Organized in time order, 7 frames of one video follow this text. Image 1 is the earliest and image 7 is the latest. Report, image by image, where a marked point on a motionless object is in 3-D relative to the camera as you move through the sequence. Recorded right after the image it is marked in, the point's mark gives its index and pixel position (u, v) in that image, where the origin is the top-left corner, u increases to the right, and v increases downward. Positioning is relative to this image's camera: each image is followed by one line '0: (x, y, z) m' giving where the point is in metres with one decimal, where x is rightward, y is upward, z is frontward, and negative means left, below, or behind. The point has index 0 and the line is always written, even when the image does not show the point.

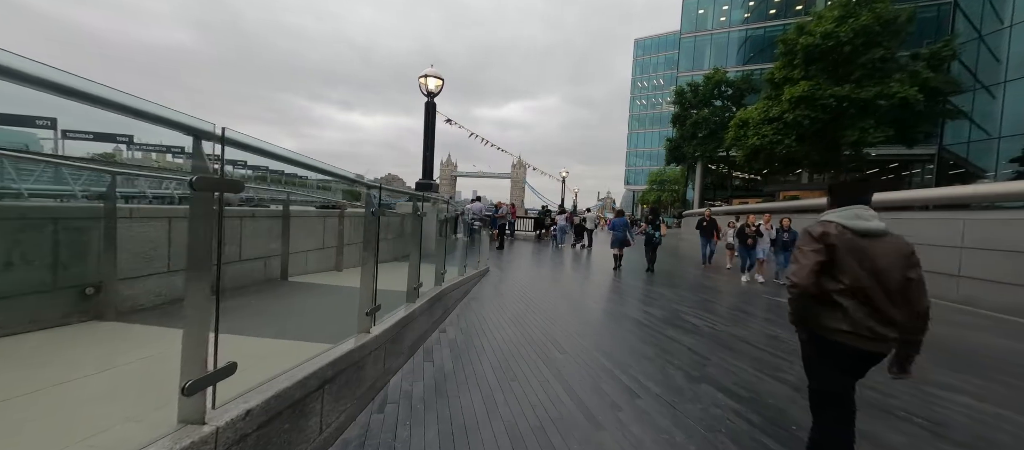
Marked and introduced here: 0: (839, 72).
0: (+13.8, +6.5, +14.4) m
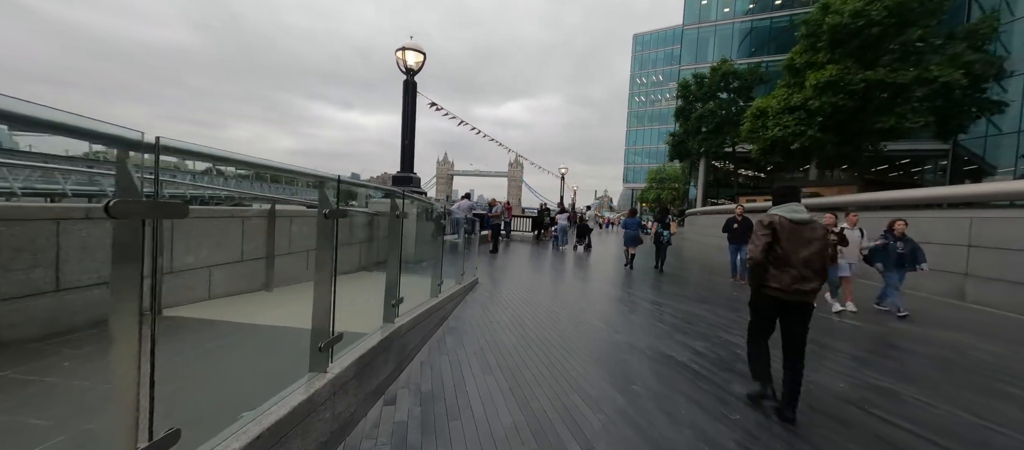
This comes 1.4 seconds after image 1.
0: (+13.6, +6.5, +13.0) m
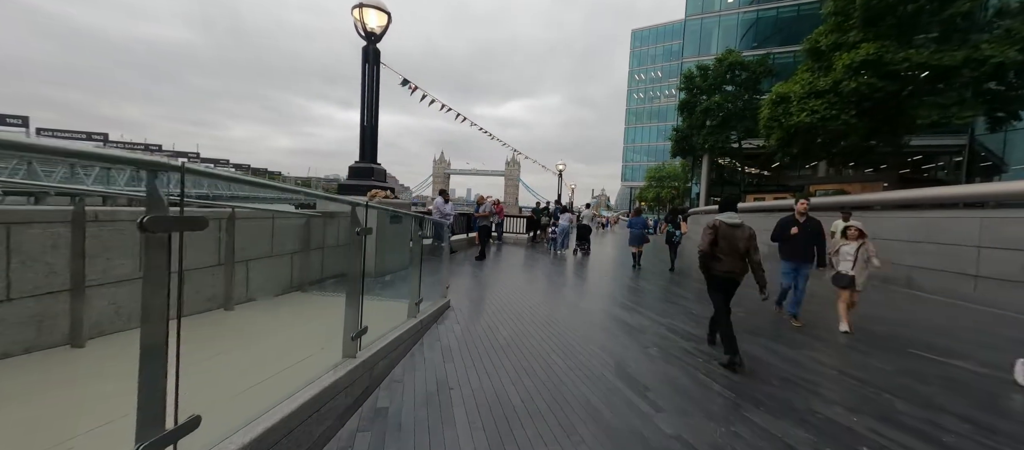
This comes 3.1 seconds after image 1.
0: (+13.3, +6.5, +11.4) m
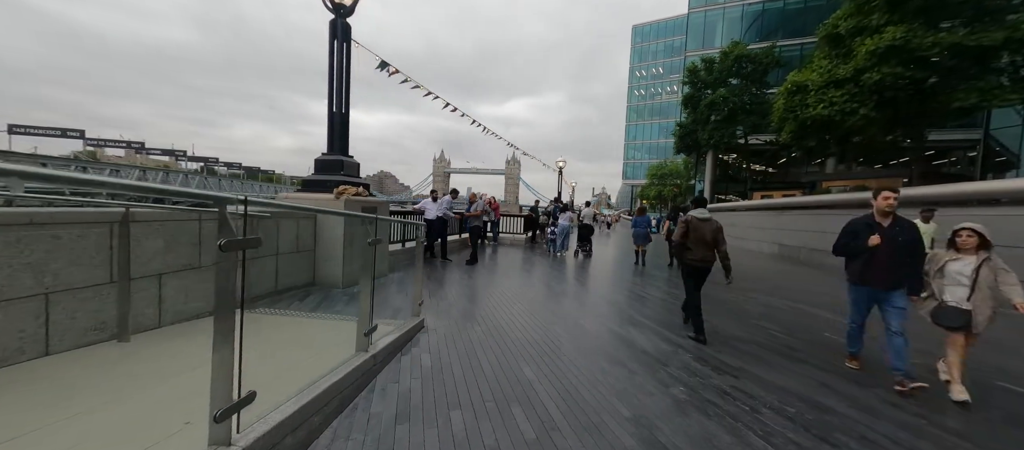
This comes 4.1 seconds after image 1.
0: (+13.2, +6.5, +10.5) m
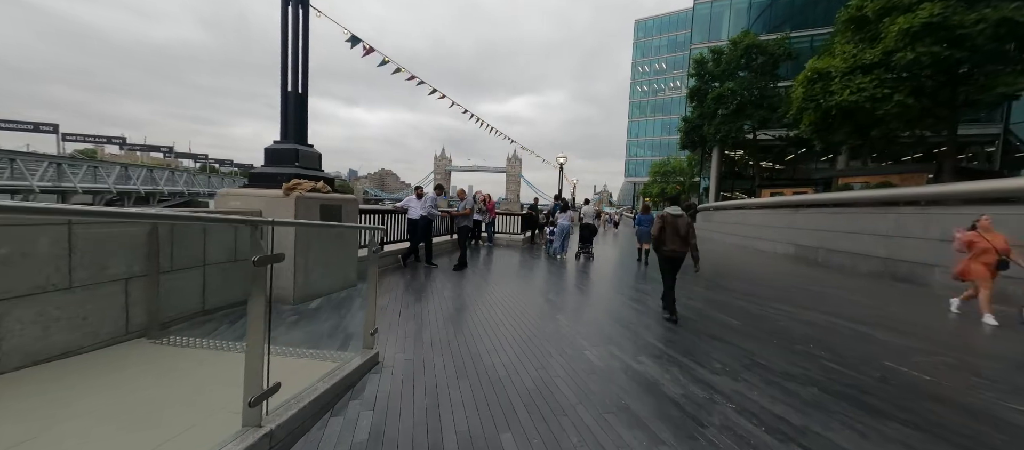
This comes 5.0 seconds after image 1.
0: (+13.1, +6.5, +9.5) m
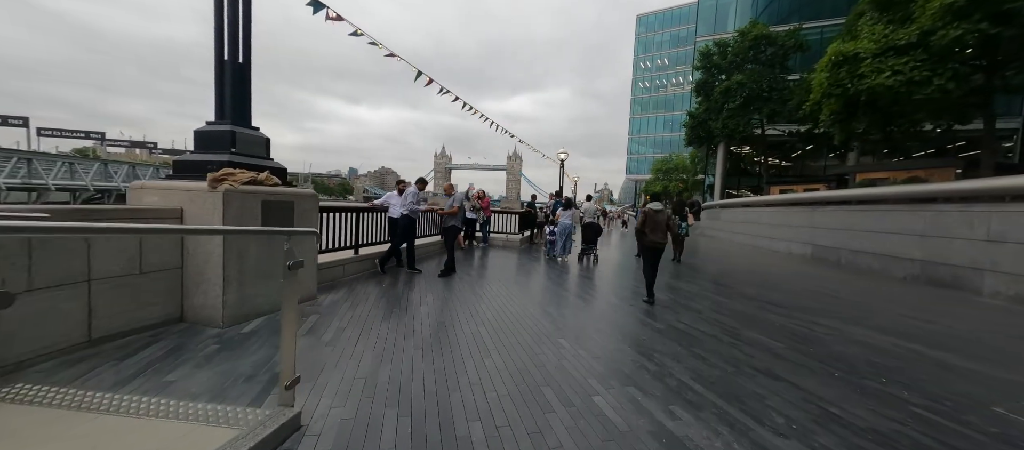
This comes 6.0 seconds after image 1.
0: (+12.9, +6.5, +8.5) m
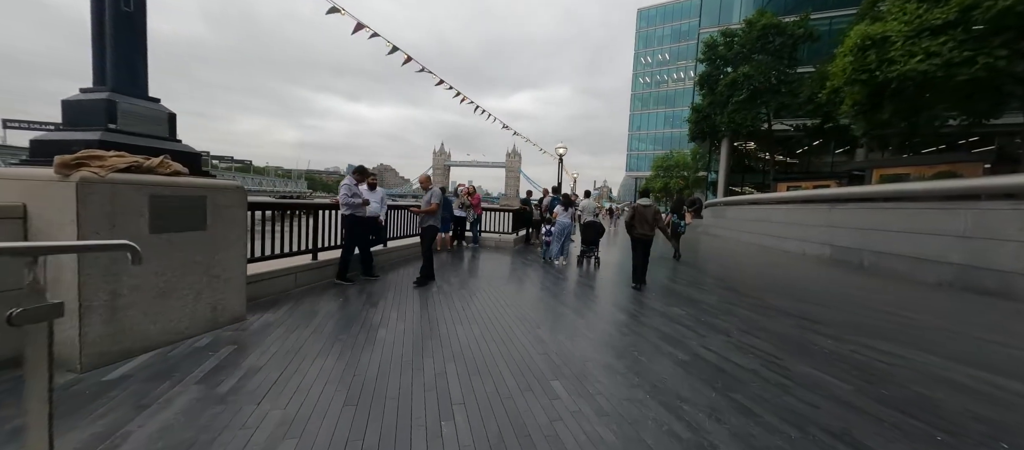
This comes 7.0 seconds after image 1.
0: (+12.8, +6.5, +7.6) m
